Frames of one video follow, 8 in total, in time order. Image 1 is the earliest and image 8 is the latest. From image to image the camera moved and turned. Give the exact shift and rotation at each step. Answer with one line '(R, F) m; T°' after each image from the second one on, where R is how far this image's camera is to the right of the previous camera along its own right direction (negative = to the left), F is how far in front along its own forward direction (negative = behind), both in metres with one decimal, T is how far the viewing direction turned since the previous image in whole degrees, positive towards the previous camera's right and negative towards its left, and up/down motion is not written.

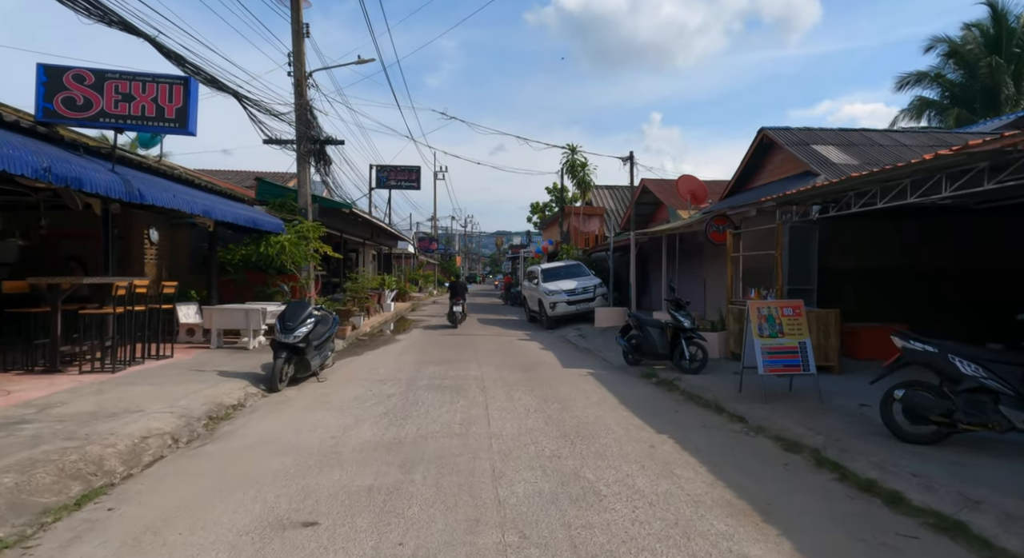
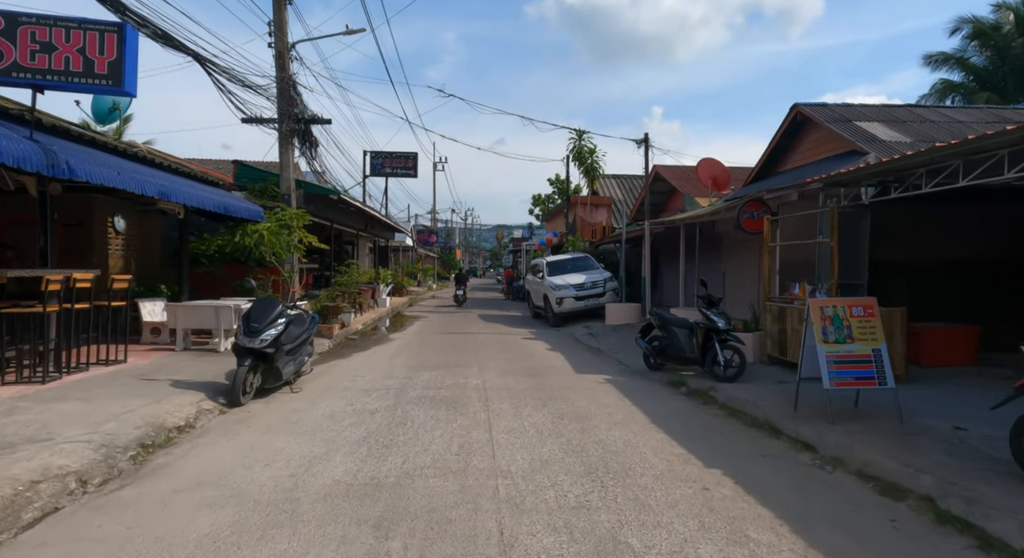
(-0.1, +1.4) m; 0°
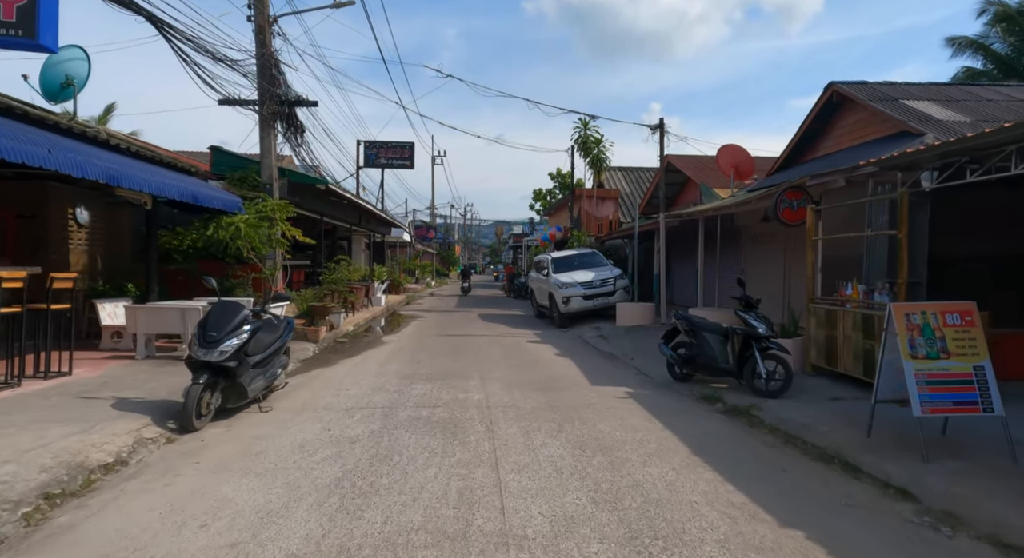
(-0.1, +1.2) m; 0°
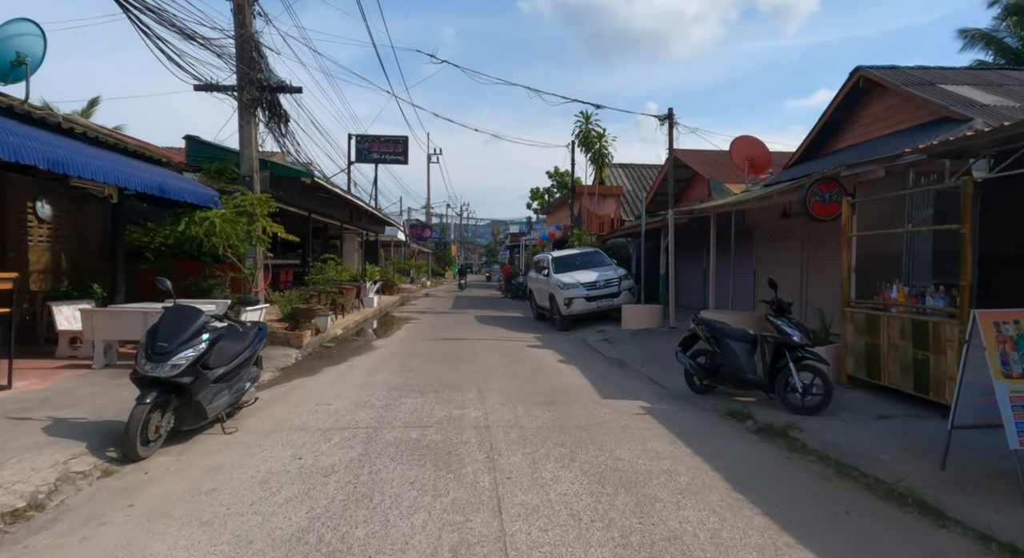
(-0.1, +0.9) m; 0°
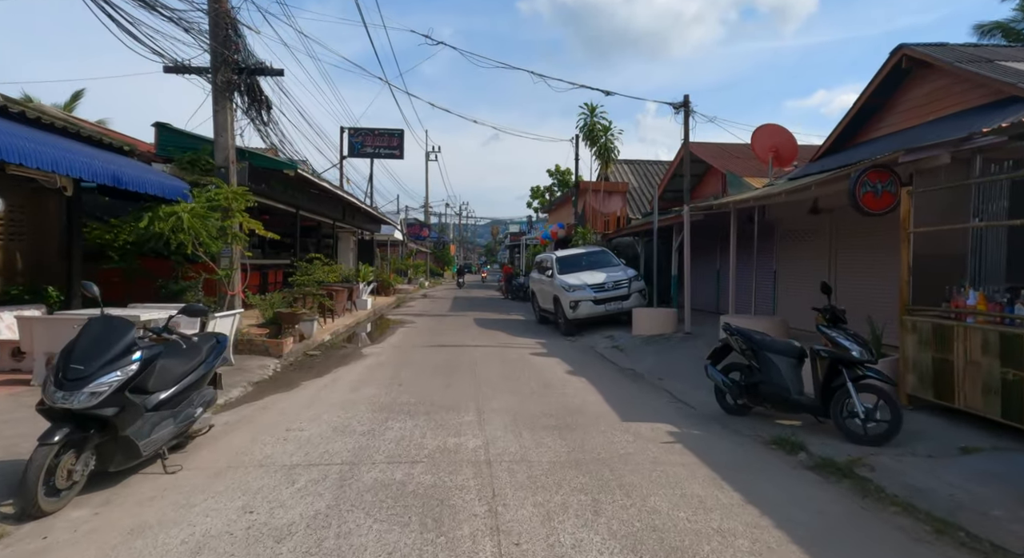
(-0.1, +1.0) m; 0°
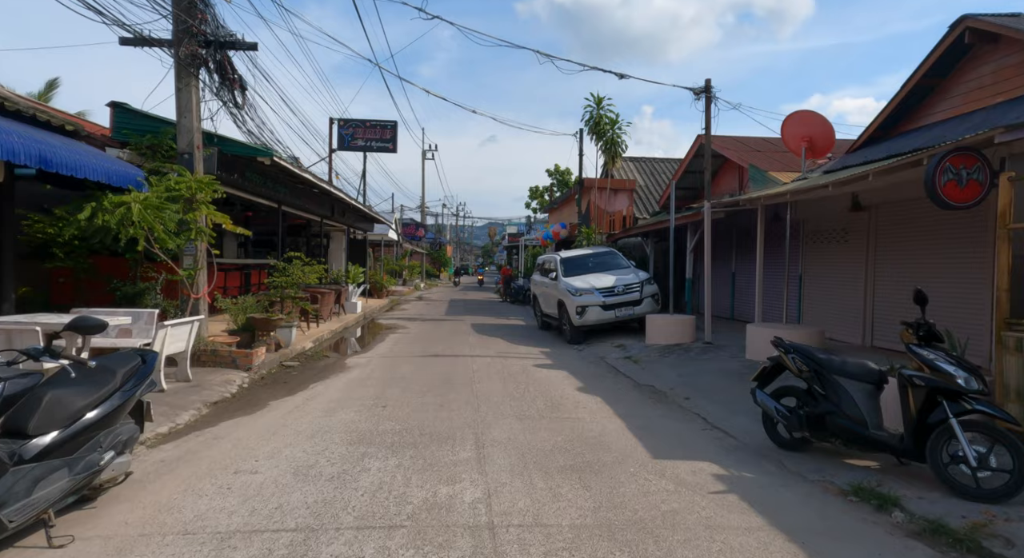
(-0.1, +1.2) m; 0°
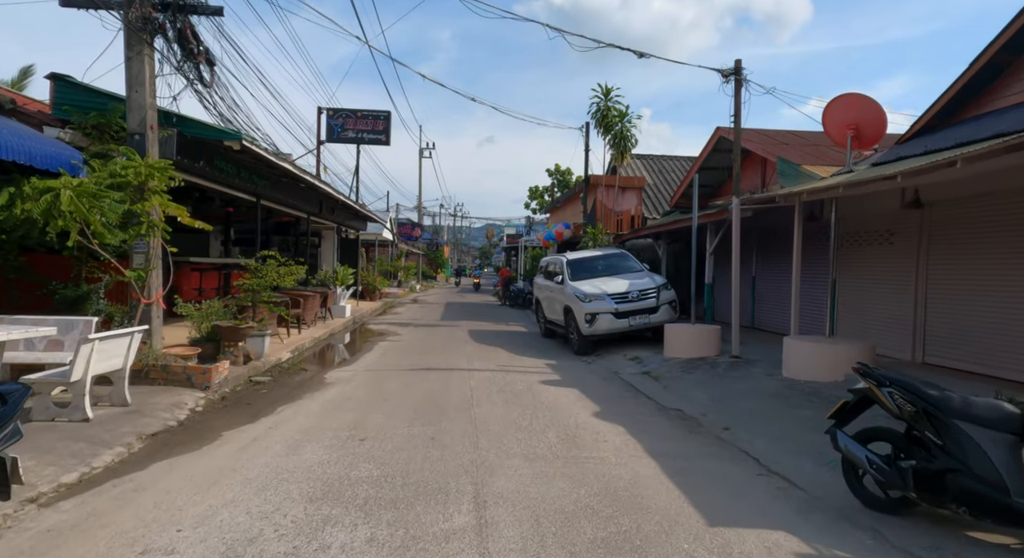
(-0.1, +1.3) m; 0°
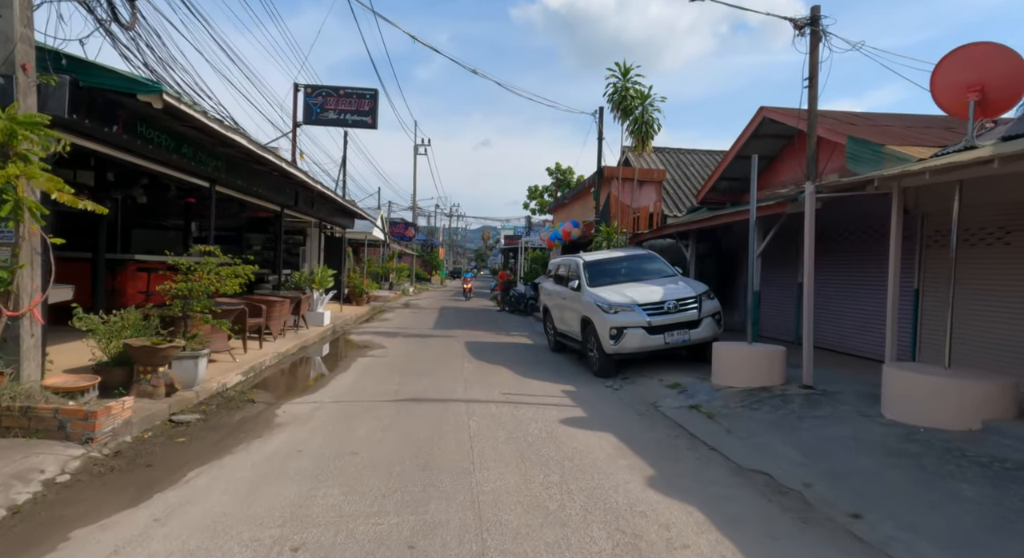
(-0.2, +2.2) m; 0°
